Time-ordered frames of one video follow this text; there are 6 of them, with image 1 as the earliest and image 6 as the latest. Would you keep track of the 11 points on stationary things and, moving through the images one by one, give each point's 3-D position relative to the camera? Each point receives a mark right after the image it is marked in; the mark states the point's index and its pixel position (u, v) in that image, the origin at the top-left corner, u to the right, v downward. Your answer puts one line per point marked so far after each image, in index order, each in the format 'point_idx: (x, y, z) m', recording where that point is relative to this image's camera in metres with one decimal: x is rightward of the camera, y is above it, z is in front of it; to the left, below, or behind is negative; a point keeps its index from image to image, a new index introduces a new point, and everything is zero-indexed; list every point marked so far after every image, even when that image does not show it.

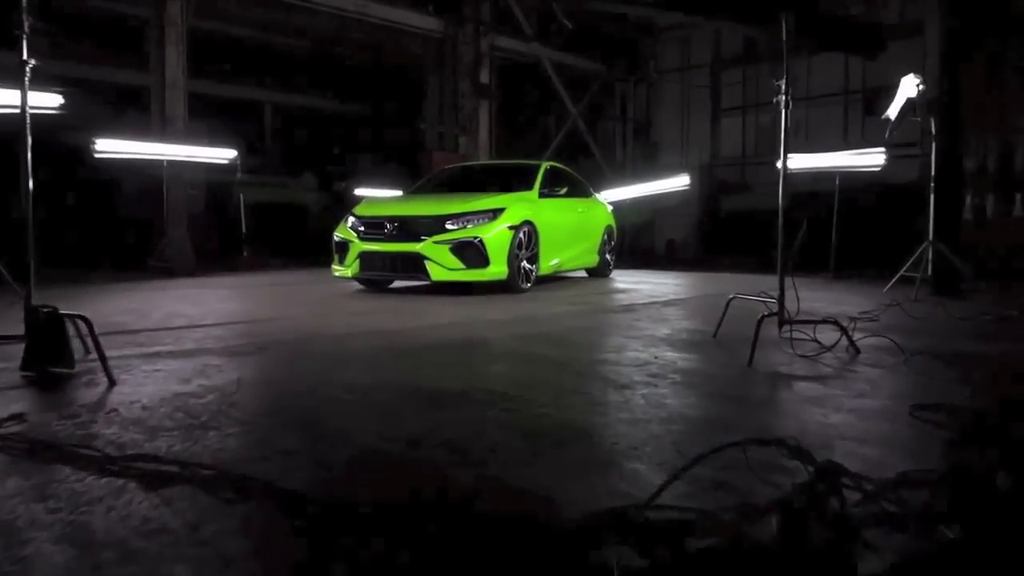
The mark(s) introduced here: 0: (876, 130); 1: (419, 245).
0: (+6.5, +2.9, +15.8) m
1: (-0.8, +0.4, +7.4) m
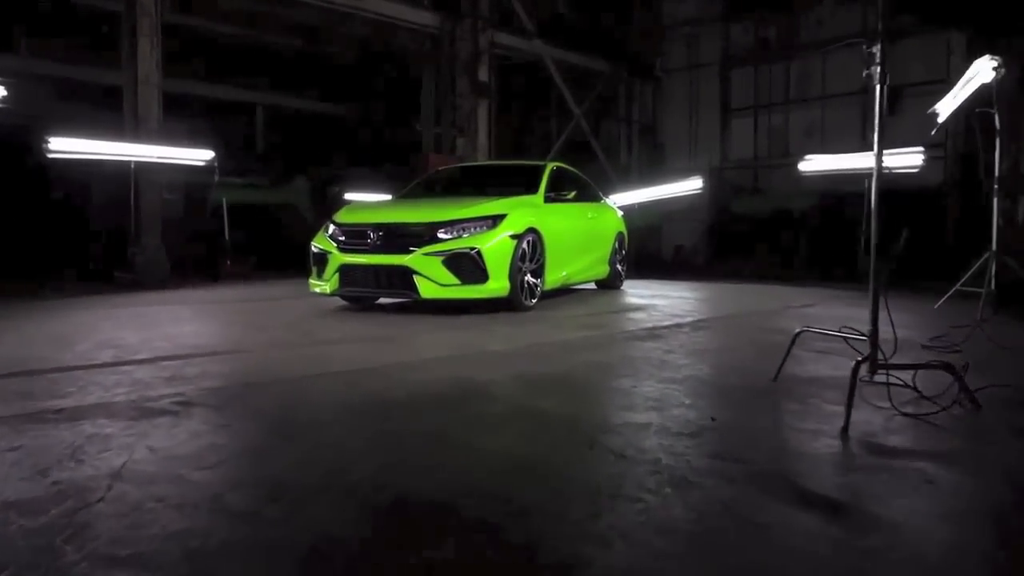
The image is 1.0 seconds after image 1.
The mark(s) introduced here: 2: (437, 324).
0: (+6.5, +2.7, +14.8) m
1: (-0.8, +0.2, +6.4) m
2: (-0.5, -0.2, +6.0) m
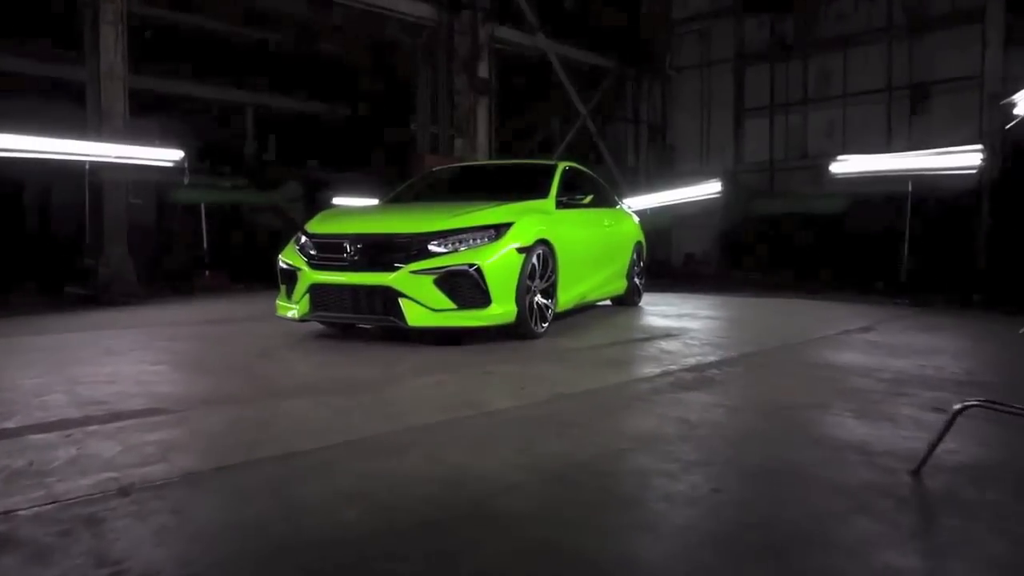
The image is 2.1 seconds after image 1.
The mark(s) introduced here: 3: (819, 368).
0: (+6.5, +2.5, +13.7) m
1: (-0.7, +0.1, +5.2) m
2: (-0.5, -0.4, +4.8) m
3: (+1.6, -0.4, +4.6) m
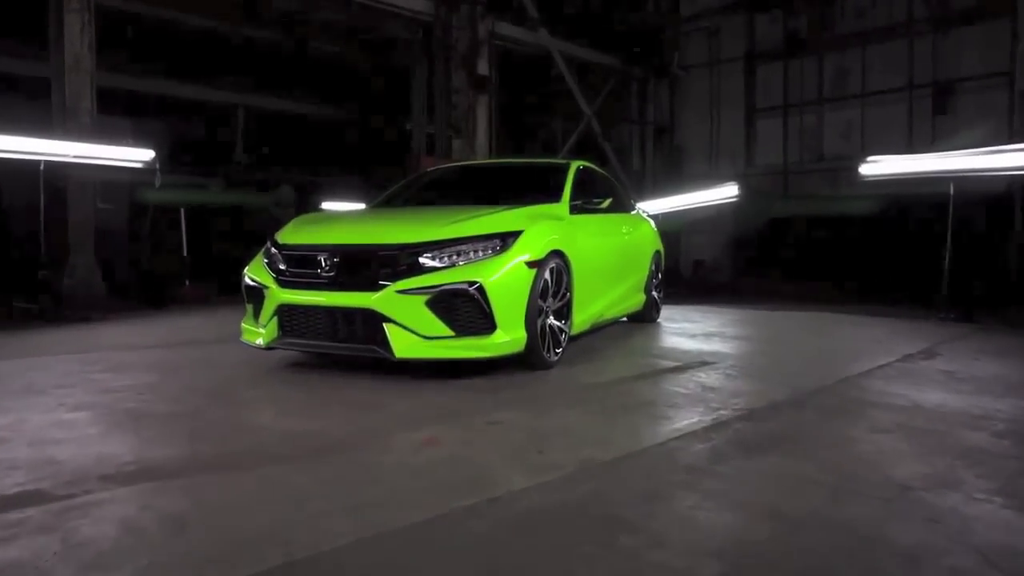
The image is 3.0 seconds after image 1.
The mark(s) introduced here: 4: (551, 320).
0: (+6.6, +2.4, +12.8) m
1: (-0.7, 0.0, +4.3) m
2: (-0.4, -0.5, +3.8) m
3: (+1.7, -0.5, +3.7) m
4: (+0.2, -0.2, +5.0) m
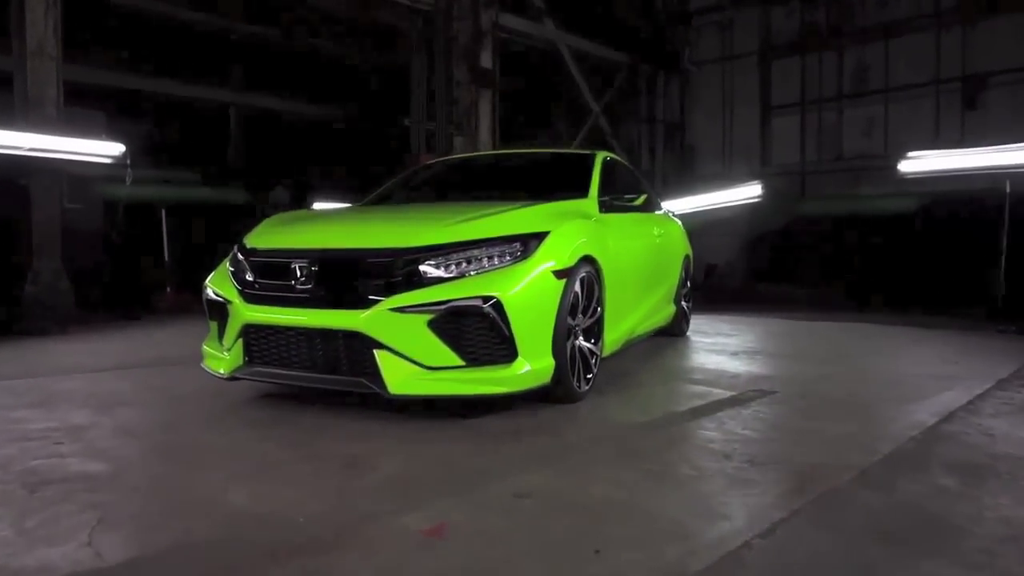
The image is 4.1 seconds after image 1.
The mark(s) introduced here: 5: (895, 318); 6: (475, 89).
0: (+6.7, +2.3, +11.9) m
1: (-0.6, -0.1, +3.4) m
2: (-0.3, -0.6, +2.9) m
3: (+1.8, -0.6, +2.8) m
4: (+0.3, -0.3, +4.0) m
5: (+4.2, -0.3, +9.4) m
6: (-0.5, +2.7, +11.3) m
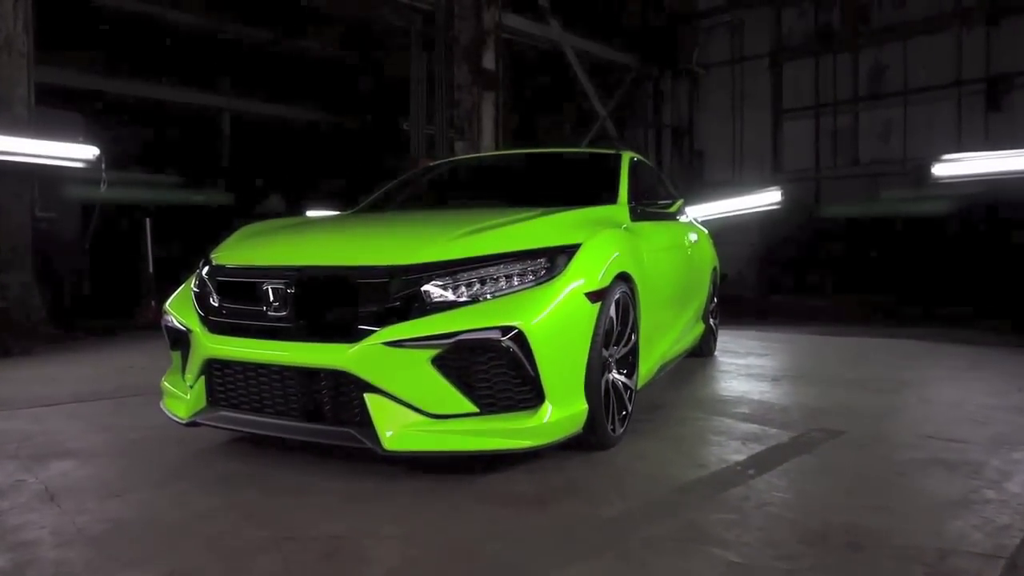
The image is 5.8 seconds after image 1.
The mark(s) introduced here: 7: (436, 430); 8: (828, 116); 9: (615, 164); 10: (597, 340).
0: (+6.7, +2.1, +11.2) m
1: (-0.5, -0.2, +2.7) m
2: (-0.2, -0.7, +2.2) m
3: (+1.9, -0.7, +2.1) m
4: (+0.4, -0.3, +3.4) m
5: (+4.3, -0.5, +8.7) m
6: (-0.4, +2.5, +10.6) m
7: (-0.2, -0.4, +2.7) m
8: (+5.0, +2.7, +13.2) m
9: (+0.6, +0.7, +4.7) m
10: (+0.3, -0.2, +3.1) m
